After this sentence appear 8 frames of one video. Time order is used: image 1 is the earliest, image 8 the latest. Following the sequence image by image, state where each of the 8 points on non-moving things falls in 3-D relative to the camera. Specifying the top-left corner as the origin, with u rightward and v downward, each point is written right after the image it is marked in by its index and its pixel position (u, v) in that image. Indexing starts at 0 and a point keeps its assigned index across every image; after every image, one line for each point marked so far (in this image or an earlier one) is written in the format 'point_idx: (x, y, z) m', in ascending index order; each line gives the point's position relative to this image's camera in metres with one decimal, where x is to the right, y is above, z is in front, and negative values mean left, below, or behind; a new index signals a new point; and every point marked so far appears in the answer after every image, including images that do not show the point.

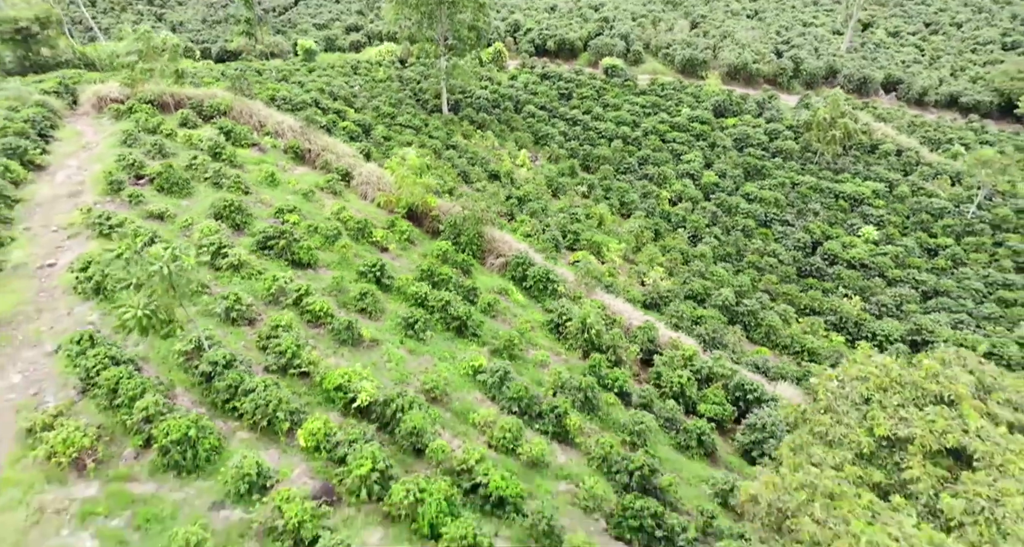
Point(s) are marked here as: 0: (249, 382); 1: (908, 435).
0: (-6.5, -2.7, +16.5) m
1: (+7.1, -2.9, +11.8) m
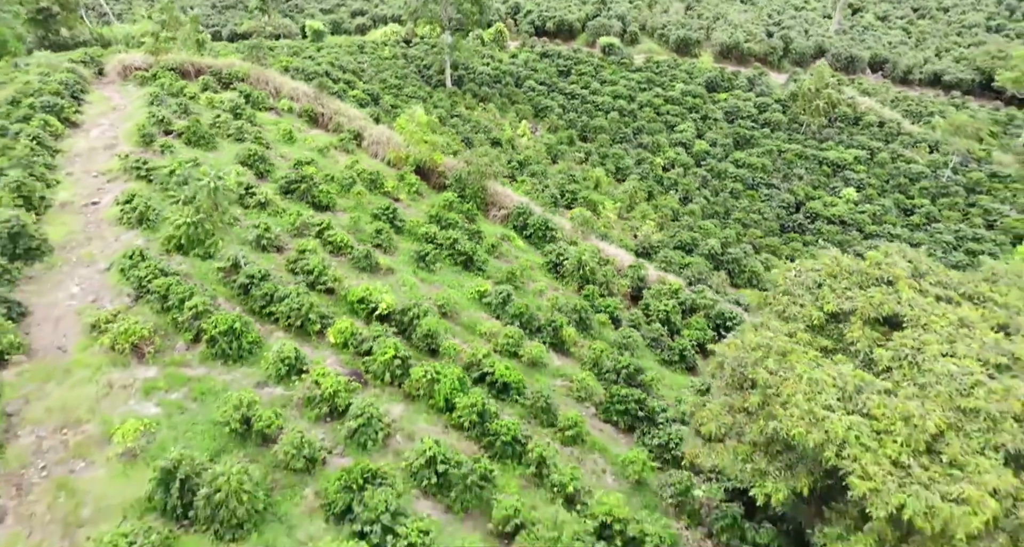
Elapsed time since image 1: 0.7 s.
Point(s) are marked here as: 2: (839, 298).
0: (-6.4, -0.5, +18.6) m
1: (+7.2, -0.7, +14.0) m
2: (+7.1, -0.5, +14.3) m
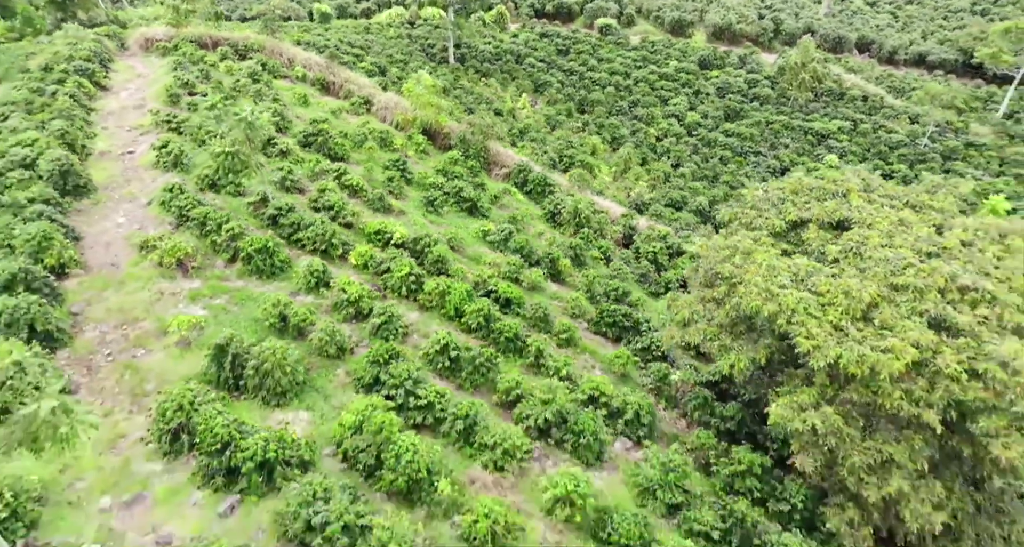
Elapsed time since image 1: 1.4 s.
0: (-6.4, +1.6, +20.7) m
1: (+7.2, +1.4, +16.1) m
2: (+7.1, +1.6, +16.4) m
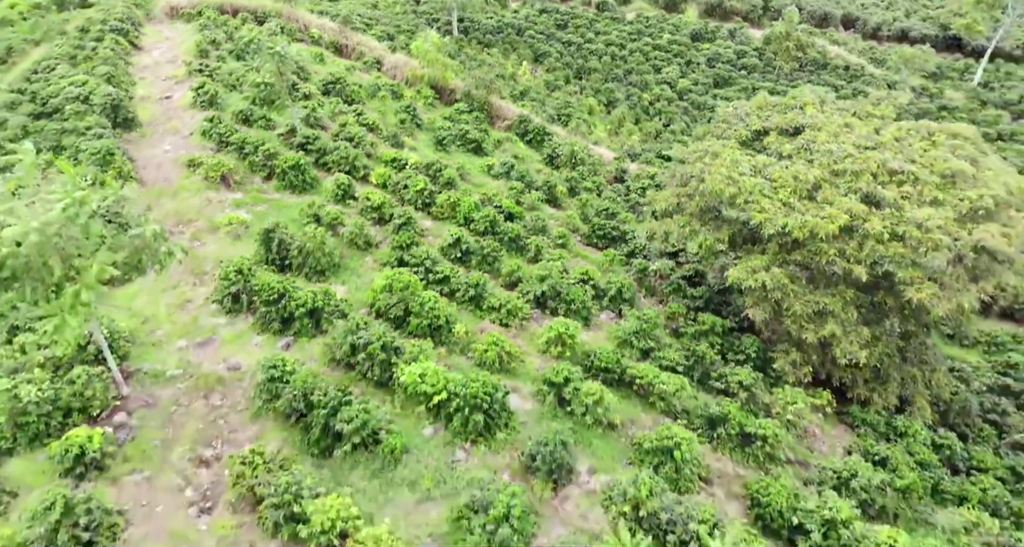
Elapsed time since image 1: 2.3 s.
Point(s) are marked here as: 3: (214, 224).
0: (-6.3, +4.4, +23.4) m
1: (+7.3, +4.2, +18.8) m
2: (+7.2, +4.4, +19.1) m
3: (-8.7, +1.5, +19.4) m
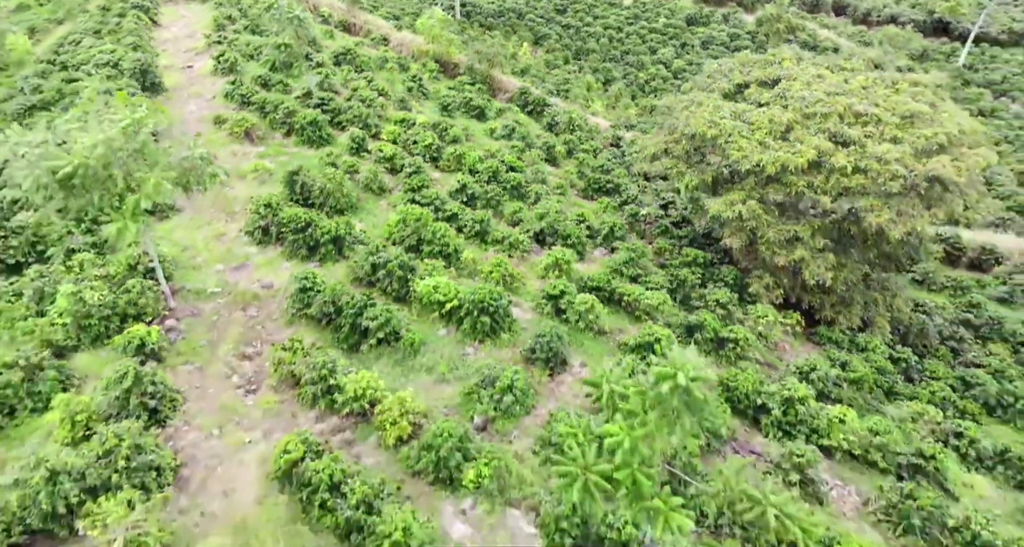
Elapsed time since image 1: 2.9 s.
0: (-6.2, +6.2, +25.2) m
1: (+7.4, +6.0, +20.6) m
2: (+7.3, +6.2, +20.9) m
3: (-8.7, +3.3, +21.1) m
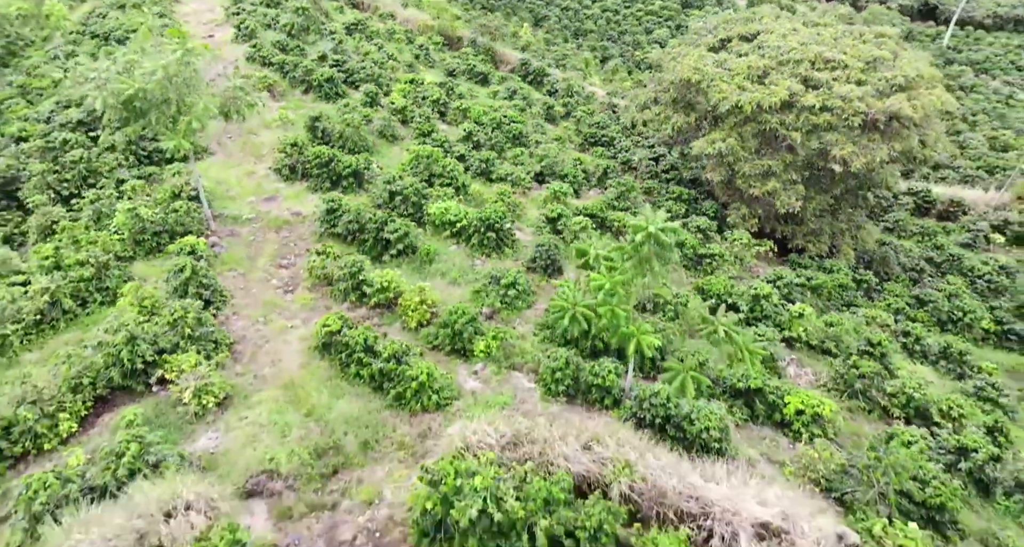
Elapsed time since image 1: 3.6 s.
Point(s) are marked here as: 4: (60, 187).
0: (-6.1, +8.3, +27.1) m
1: (+7.4, +8.0, +22.5) m
2: (+7.3, +8.2, +22.8) m
3: (-8.6, +5.3, +23.1) m
4: (-12.6, +2.4, +18.5) m
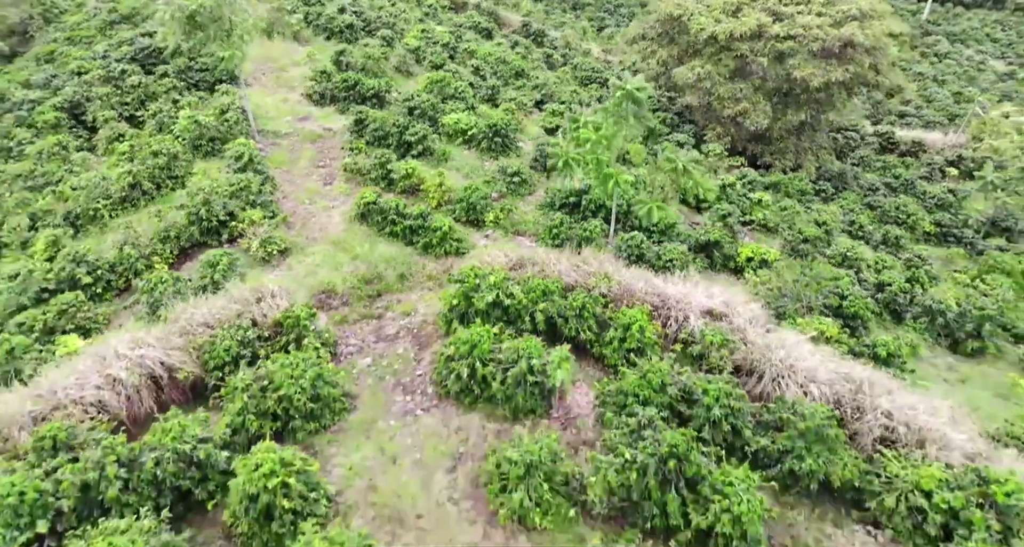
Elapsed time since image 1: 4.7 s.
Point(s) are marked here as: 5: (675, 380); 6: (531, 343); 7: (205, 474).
0: (-6.0, +11.3, +29.8) m
1: (+7.6, +11.0, +25.3) m
2: (+7.5, +11.2, +25.6) m
3: (-8.5, +8.3, +25.9) m
4: (-12.5, +5.3, +21.3) m
5: (+2.6, -1.7, +10.5) m
6: (+0.3, -1.2, +11.2) m
7: (-4.3, -2.8, +9.4) m
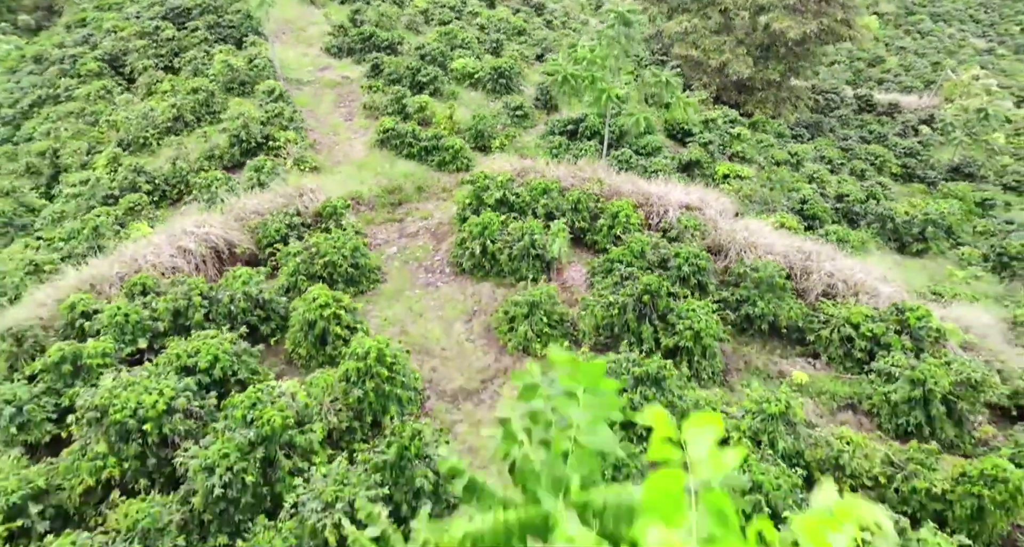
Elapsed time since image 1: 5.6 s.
0: (-6.0, +13.6, +31.8) m
1: (+7.6, +13.3, +27.3) m
2: (+7.5, +13.5, +27.6) m
3: (-8.4, +10.6, +27.9) m
4: (-12.4, +7.5, +23.3) m
5: (+2.7, +0.5, +12.6) m
6: (+0.4, +1.0, +13.3) m
7: (-4.2, -0.7, +11.4) m
